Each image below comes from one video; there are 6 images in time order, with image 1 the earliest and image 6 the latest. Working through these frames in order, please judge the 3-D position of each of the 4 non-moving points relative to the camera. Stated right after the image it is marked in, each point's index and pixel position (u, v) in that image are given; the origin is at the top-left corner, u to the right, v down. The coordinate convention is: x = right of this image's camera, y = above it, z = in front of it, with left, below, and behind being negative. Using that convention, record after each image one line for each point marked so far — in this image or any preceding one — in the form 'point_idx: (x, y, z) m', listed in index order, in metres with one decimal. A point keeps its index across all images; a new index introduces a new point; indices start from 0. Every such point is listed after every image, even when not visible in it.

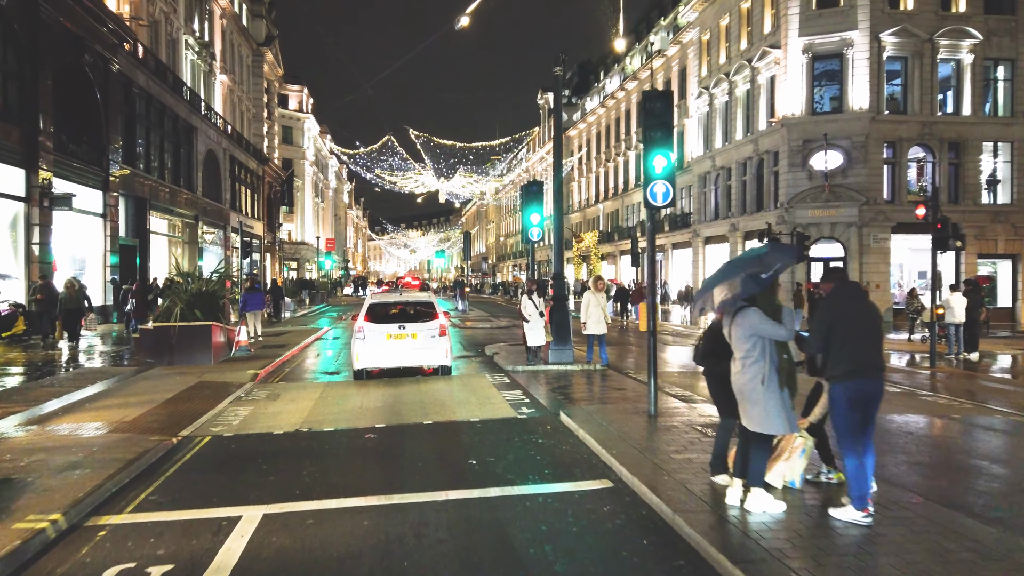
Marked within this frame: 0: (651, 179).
0: (+1.5, +1.2, +7.8) m
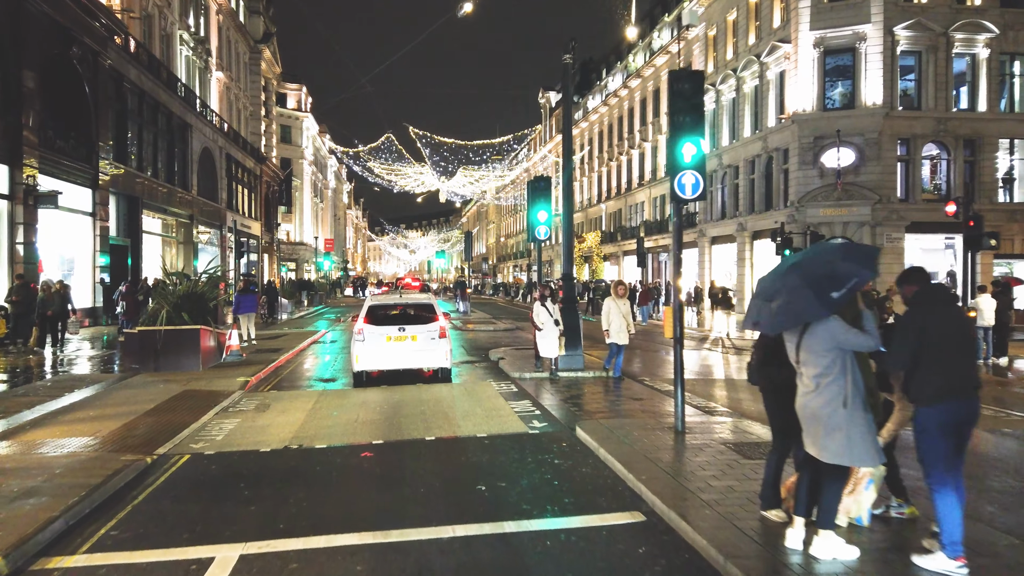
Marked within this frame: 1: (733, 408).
0: (+1.6, +1.2, +7.0) m
1: (+3.0, -1.6, +9.8) m
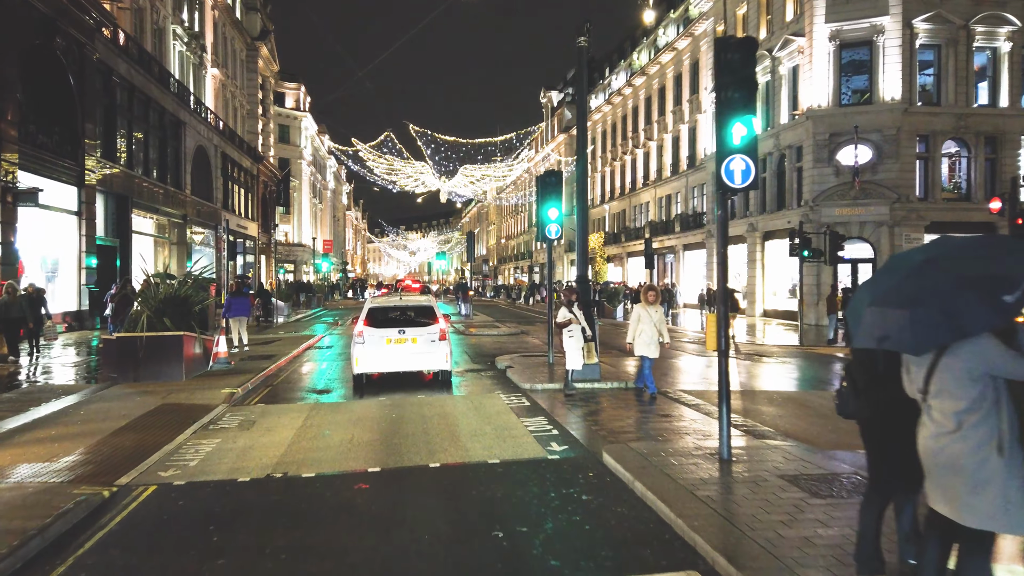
0: (+1.8, +1.1, +6.0) m
1: (+3.1, -1.7, +8.7) m
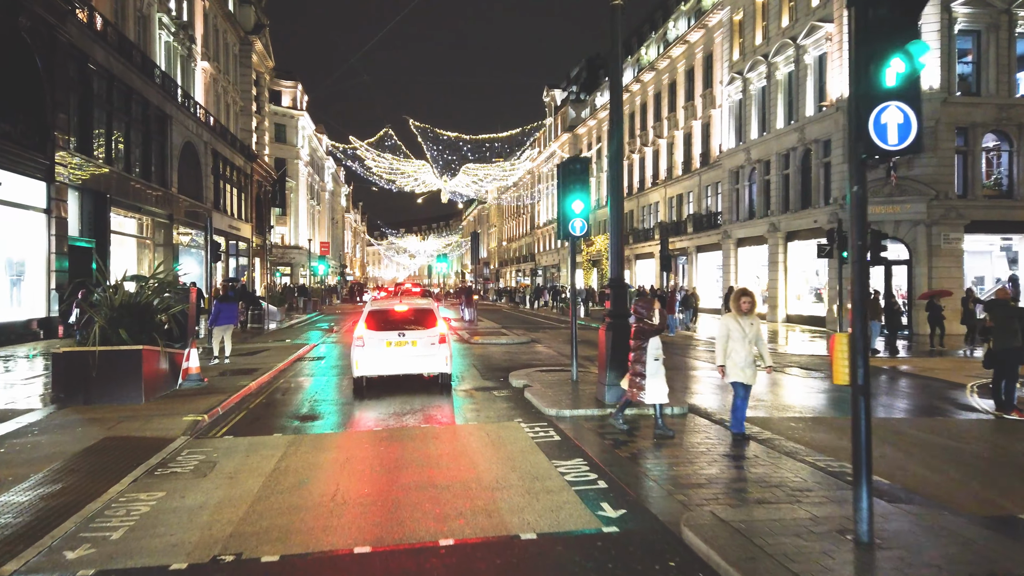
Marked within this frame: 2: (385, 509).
0: (+2.1, +1.1, +4.1) m
1: (+3.4, -1.7, +6.8) m
2: (-1.0, -1.8, +5.8) m
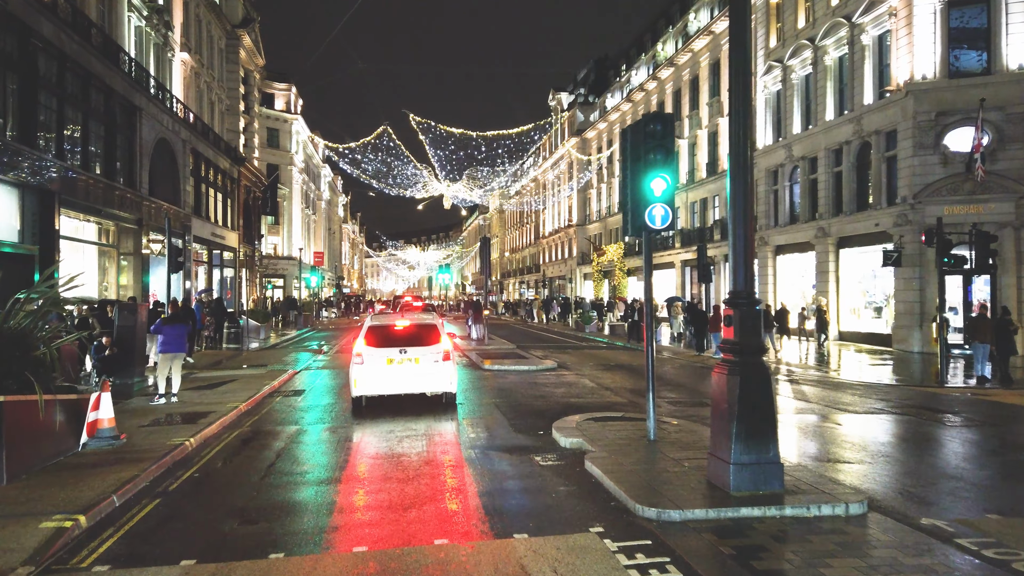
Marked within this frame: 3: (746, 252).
0: (+2.6, +1.0, +0.5) m
1: (+4.0, -1.8, +3.2) m
2: (-0.5, -1.9, +2.2) m
3: (+2.0, +0.3, +6.1) m
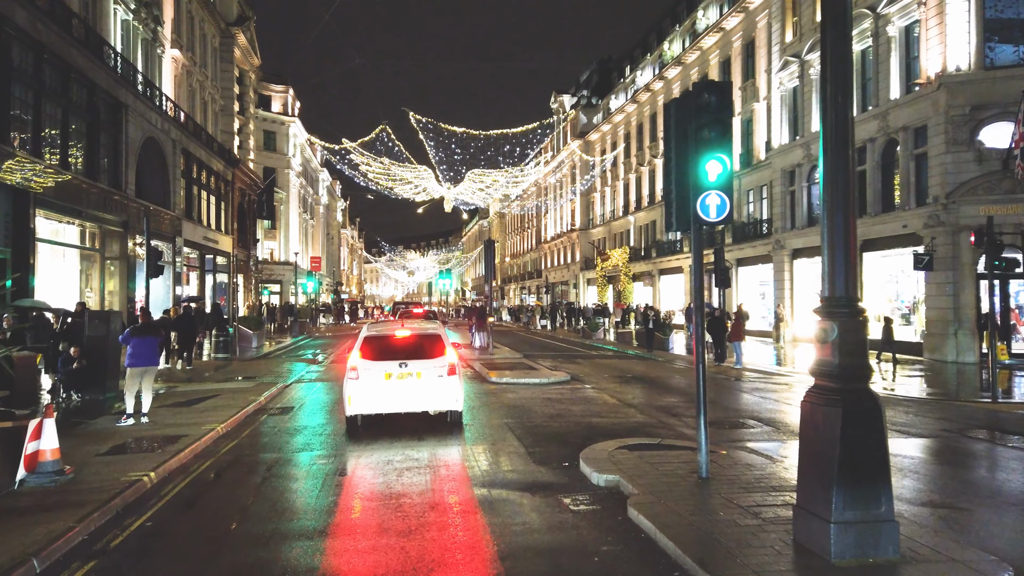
0: (+2.8, +1.0, -0.8) m
1: (+4.2, -1.8, +1.9) m
2: (-0.2, -1.9, +0.8) m
3: (+2.2, +0.3, +4.8) m
